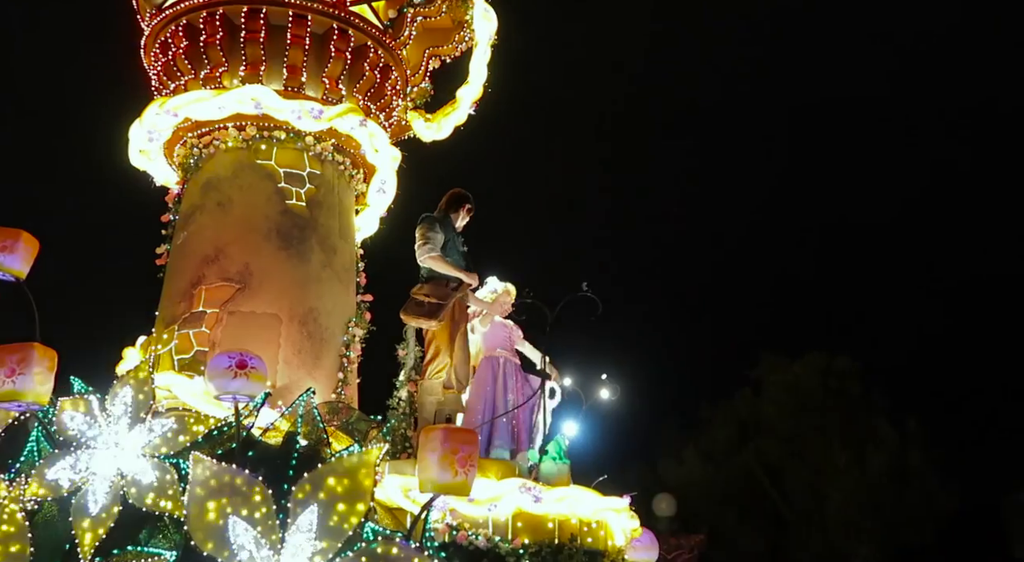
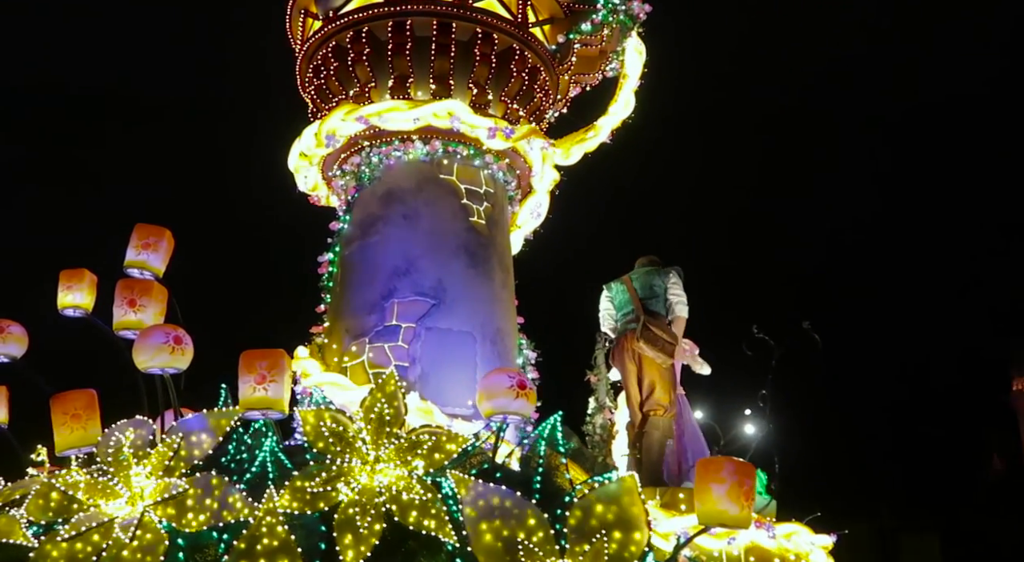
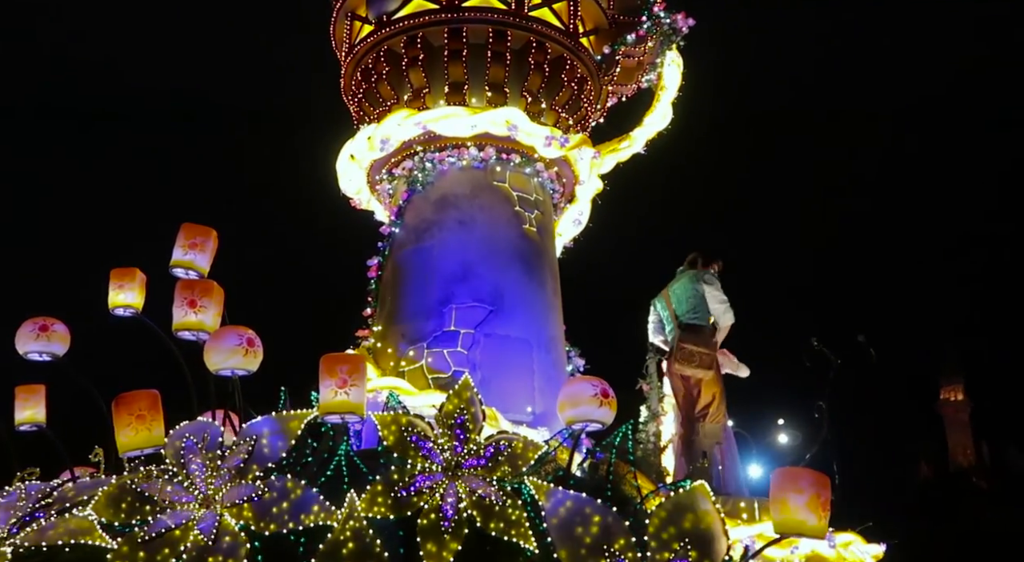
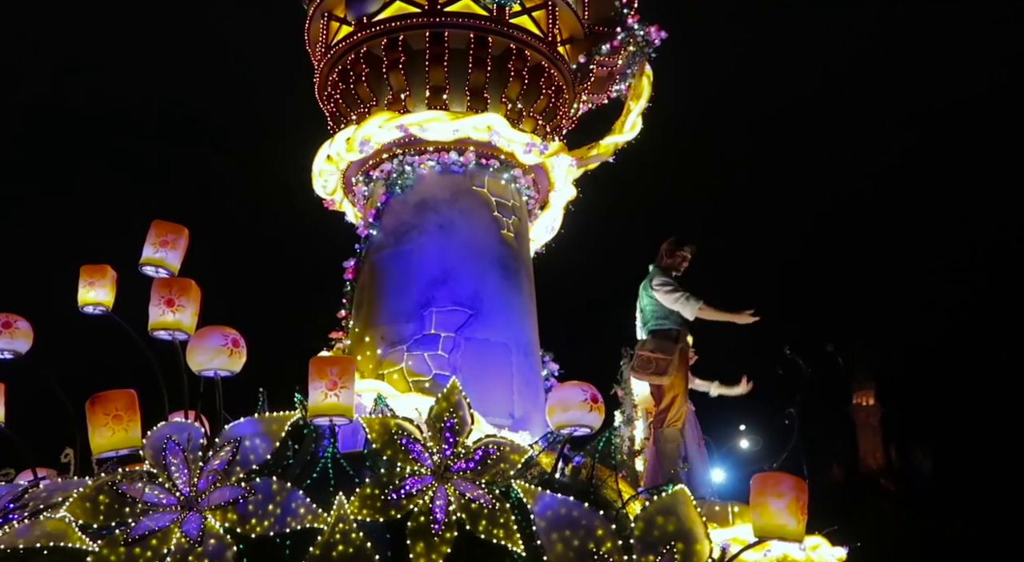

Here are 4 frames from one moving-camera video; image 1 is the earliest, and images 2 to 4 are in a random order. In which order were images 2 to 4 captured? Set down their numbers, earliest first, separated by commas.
2, 3, 4
